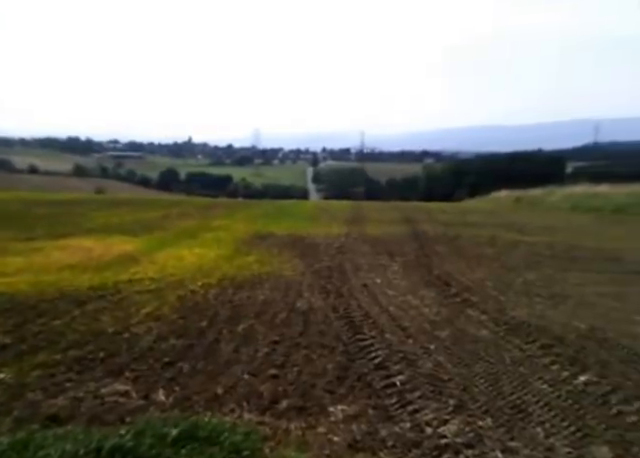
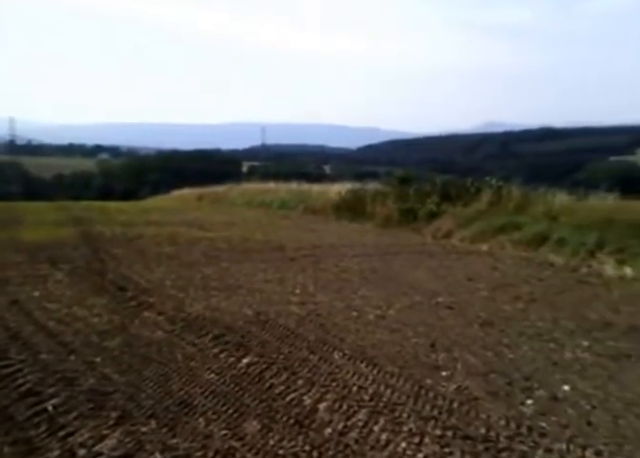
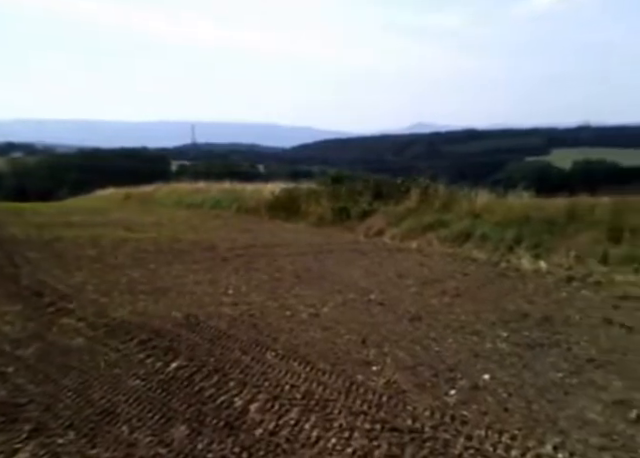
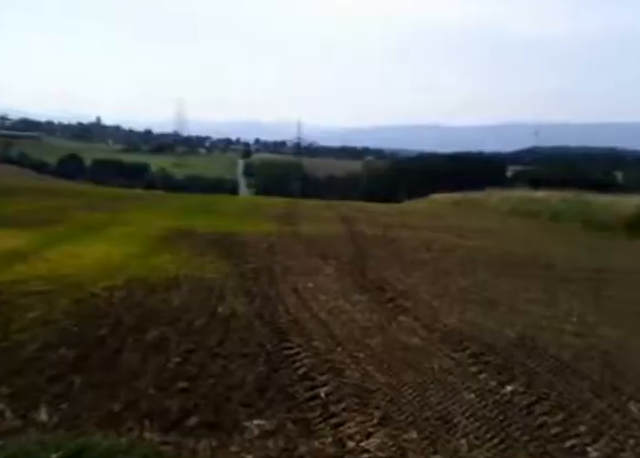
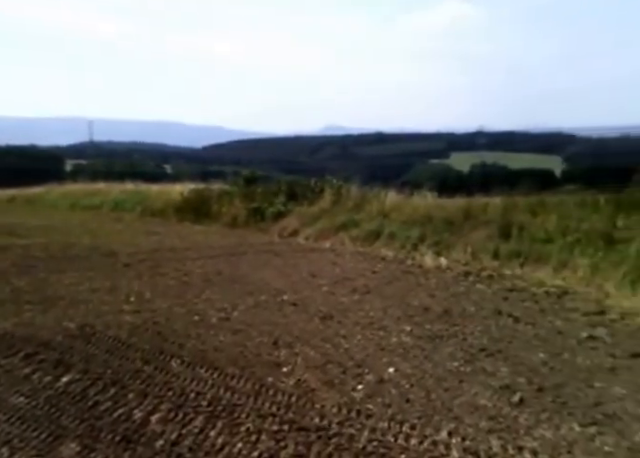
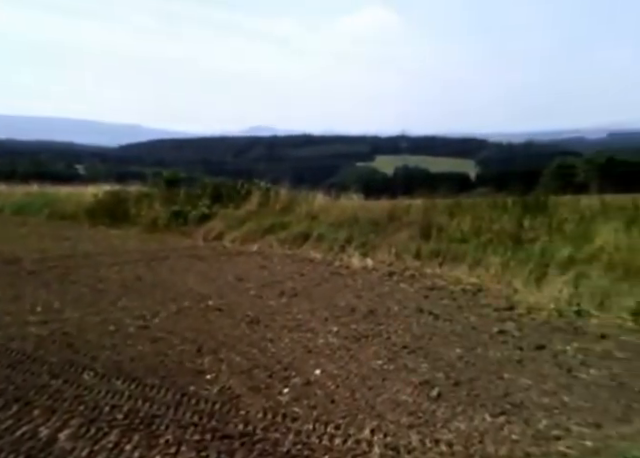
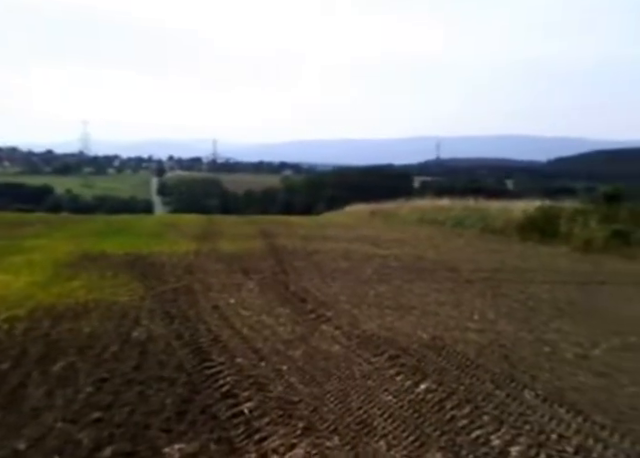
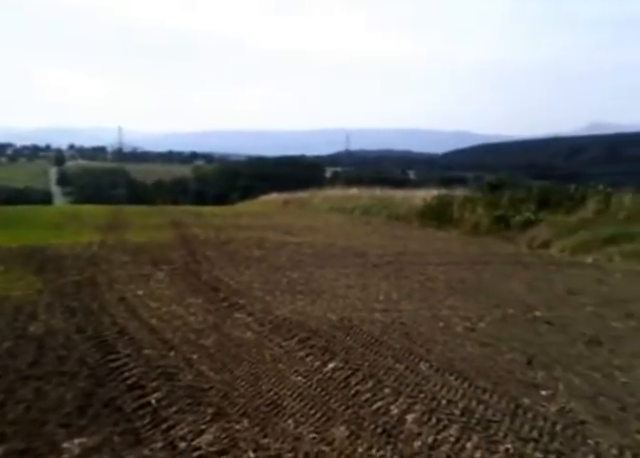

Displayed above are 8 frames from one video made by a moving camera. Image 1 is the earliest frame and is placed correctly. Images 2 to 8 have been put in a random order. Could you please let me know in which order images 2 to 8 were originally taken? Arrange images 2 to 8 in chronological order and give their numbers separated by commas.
4, 7, 8, 2, 3, 5, 6
